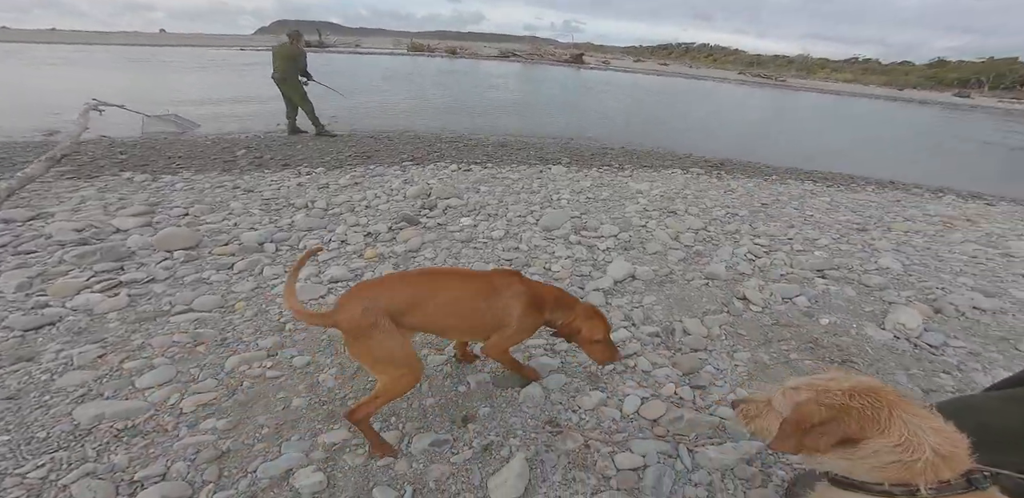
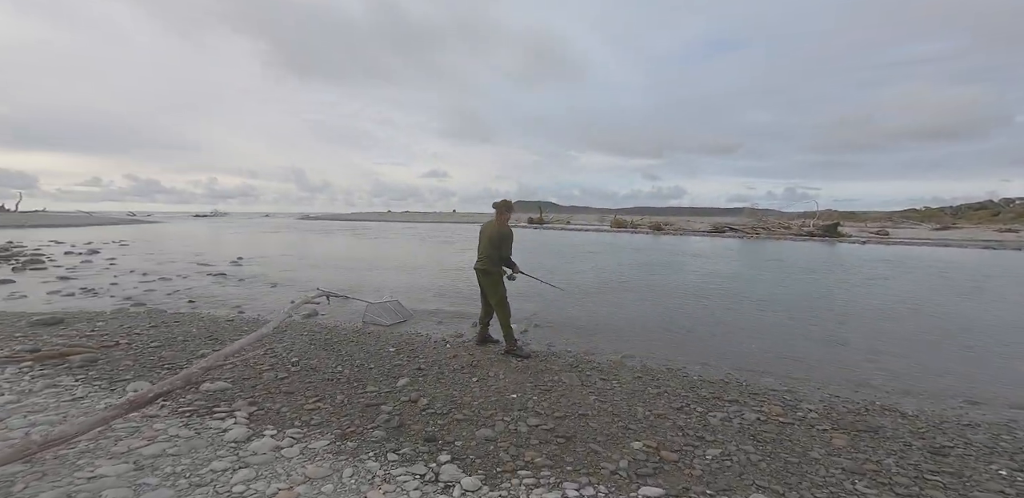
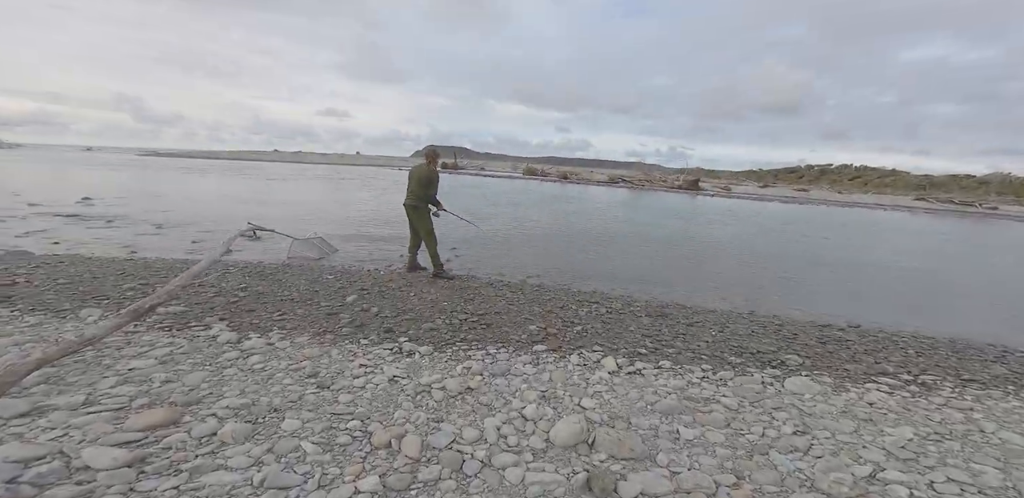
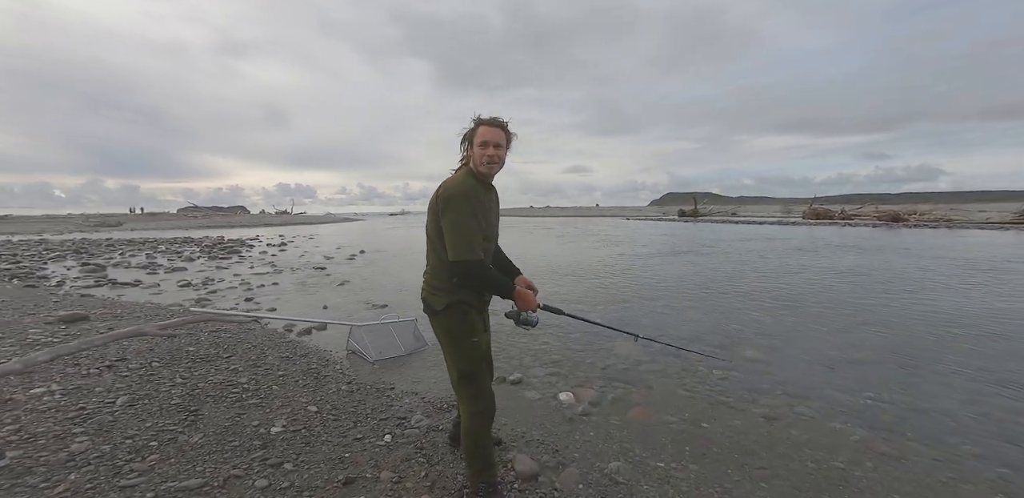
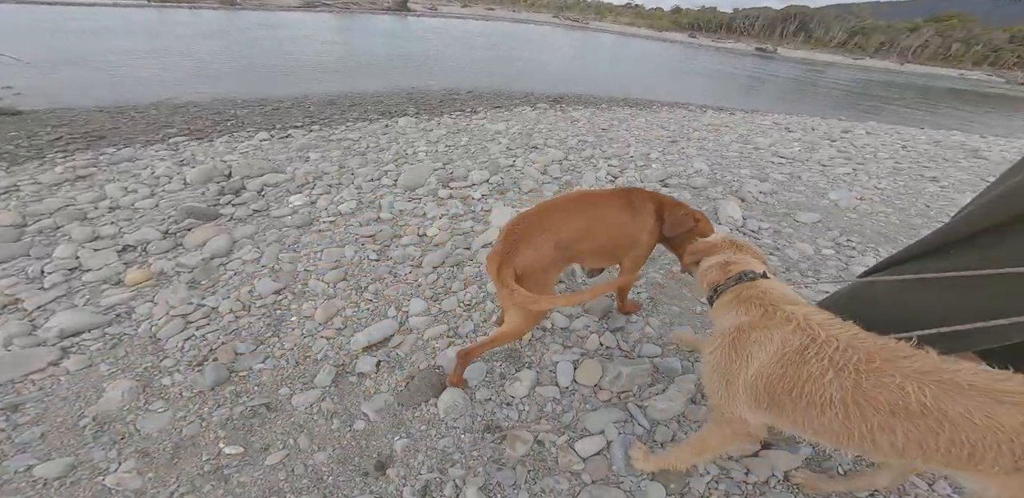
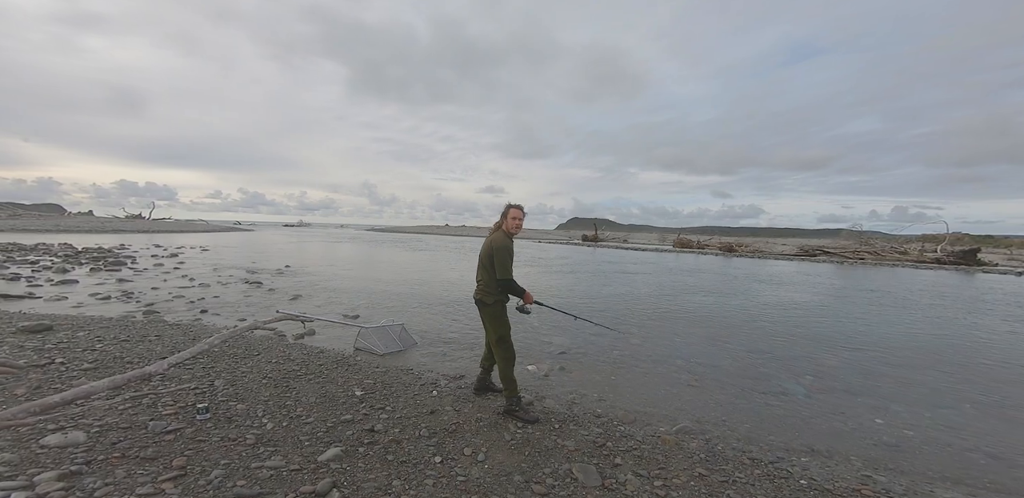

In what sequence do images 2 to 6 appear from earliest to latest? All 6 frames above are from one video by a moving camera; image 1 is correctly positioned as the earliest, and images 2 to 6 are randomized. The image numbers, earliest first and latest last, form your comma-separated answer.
5, 3, 2, 6, 4
